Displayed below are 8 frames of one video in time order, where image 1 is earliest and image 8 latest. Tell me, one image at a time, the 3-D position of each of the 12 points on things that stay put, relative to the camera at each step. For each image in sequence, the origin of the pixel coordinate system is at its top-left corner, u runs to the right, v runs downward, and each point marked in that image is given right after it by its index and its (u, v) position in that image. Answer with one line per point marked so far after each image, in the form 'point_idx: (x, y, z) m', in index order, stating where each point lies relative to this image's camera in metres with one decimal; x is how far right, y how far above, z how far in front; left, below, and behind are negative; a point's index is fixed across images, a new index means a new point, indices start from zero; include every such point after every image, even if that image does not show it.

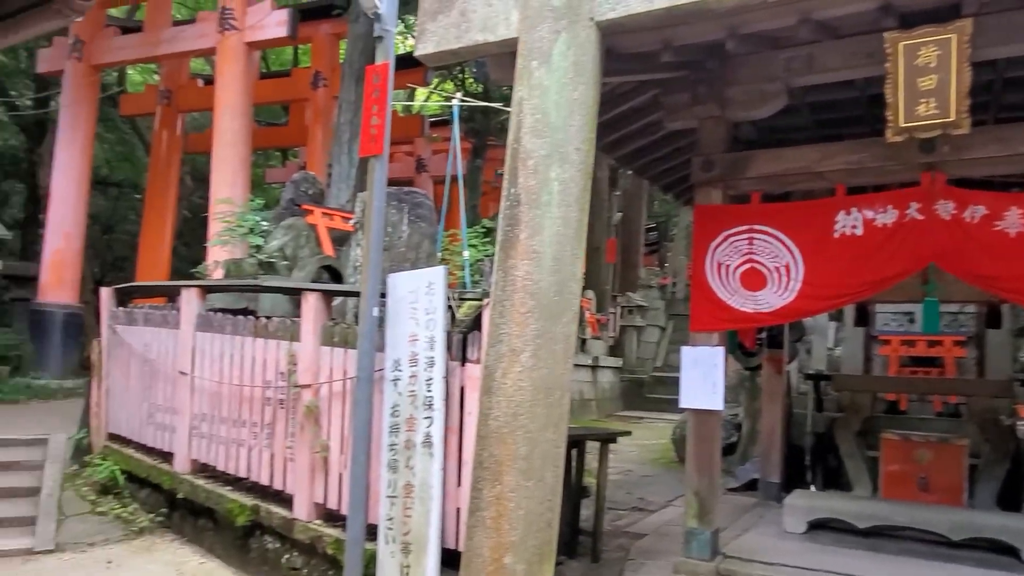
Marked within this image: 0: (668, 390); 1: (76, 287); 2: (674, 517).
0: (+2.5, -1.7, +12.0) m
1: (-5.6, 0.0, +9.5) m
2: (+1.1, -1.5, +4.8) m
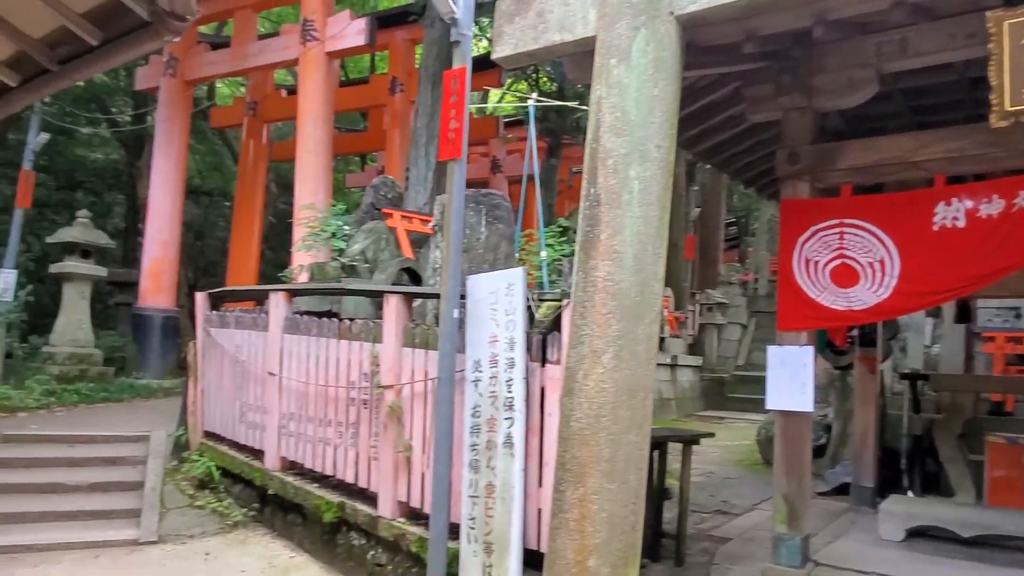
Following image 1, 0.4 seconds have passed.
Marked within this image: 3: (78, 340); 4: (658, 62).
0: (+3.8, -1.6, +11.7) m
1: (-4.6, -0.1, +10.0) m
2: (+1.6, -1.5, +4.7) m
3: (-5.2, -0.6, +8.9) m
4: (+0.5, +0.8, +2.5) m
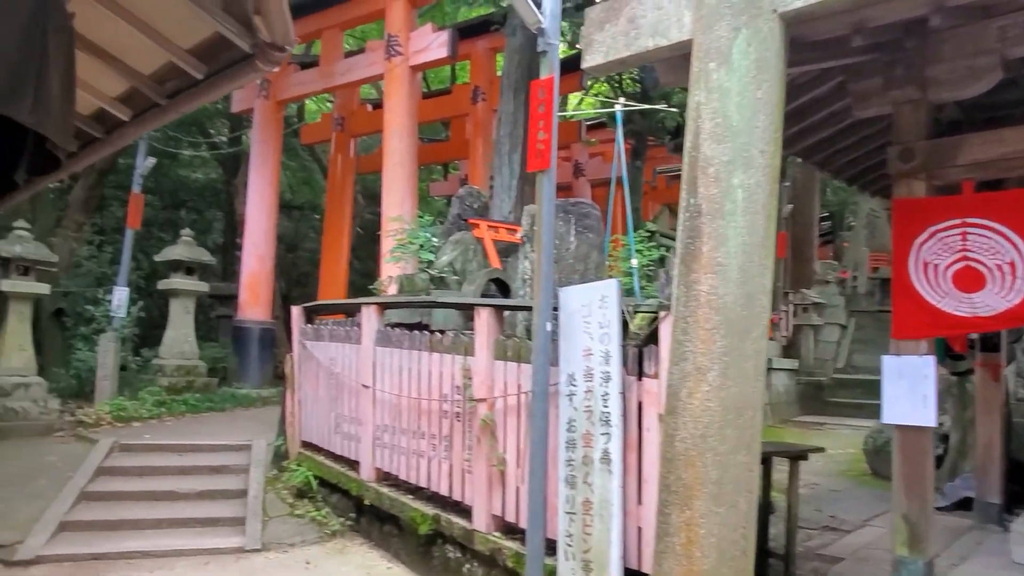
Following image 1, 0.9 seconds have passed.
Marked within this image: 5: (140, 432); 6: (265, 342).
0: (+5.1, -1.6, +11.2) m
1: (-3.4, -0.2, +10.3) m
2: (+2.2, -1.5, +4.4) m
3: (-4.1, -0.8, +9.4) m
4: (+0.8, +0.7, +2.3) m
5: (-3.8, -1.5, +7.7) m
6: (-3.4, -0.8, +10.3) m
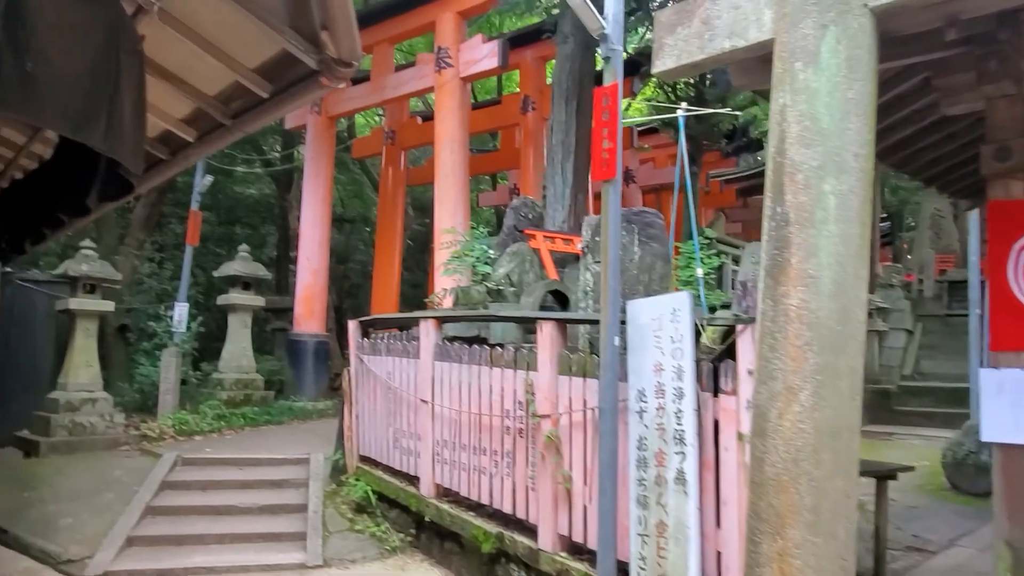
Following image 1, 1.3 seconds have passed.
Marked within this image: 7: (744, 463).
0: (+5.9, -1.7, +10.7) m
1: (-2.7, -0.4, +10.4) m
2: (+2.5, -1.5, +4.1) m
3: (-3.5, -1.0, +9.5) m
4: (+1.0, +0.7, +2.2) m
5: (-3.2, -1.7, +7.8) m
6: (-2.7, -0.9, +10.3) m
7: (+0.9, -0.7, +2.9) m
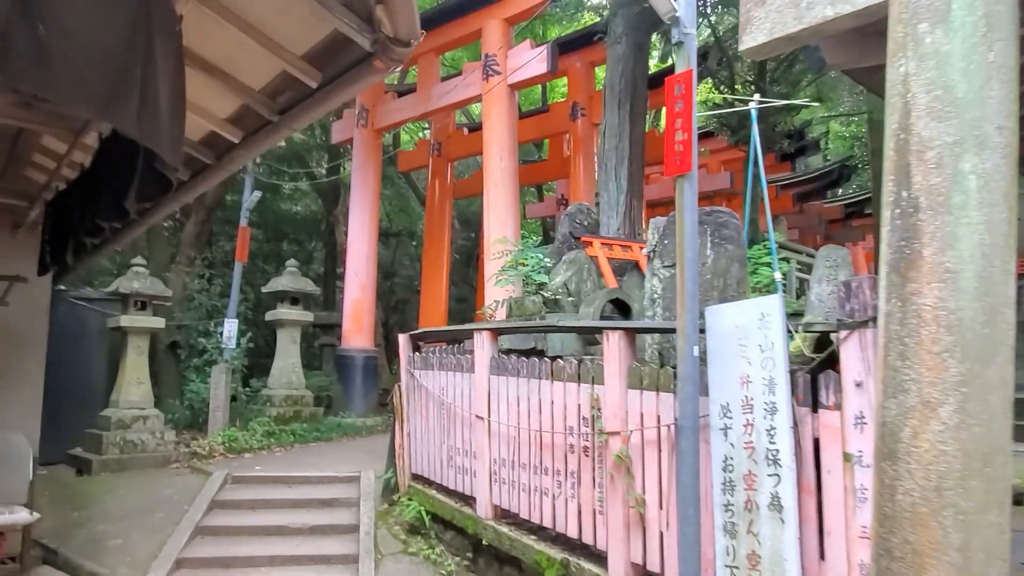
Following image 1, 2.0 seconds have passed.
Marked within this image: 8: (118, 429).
0: (+6.6, -1.7, +10.0) m
1: (-1.9, -0.6, +10.3) m
2: (+2.9, -1.5, +3.7) m
3: (-2.8, -1.2, +9.4) m
4: (+1.2, +0.7, +1.9) m
5: (-2.7, -1.8, +7.6) m
6: (-2.0, -1.1, +10.2) m
7: (+1.2, -0.7, +2.6) m
8: (-4.0, -1.4, +7.5) m
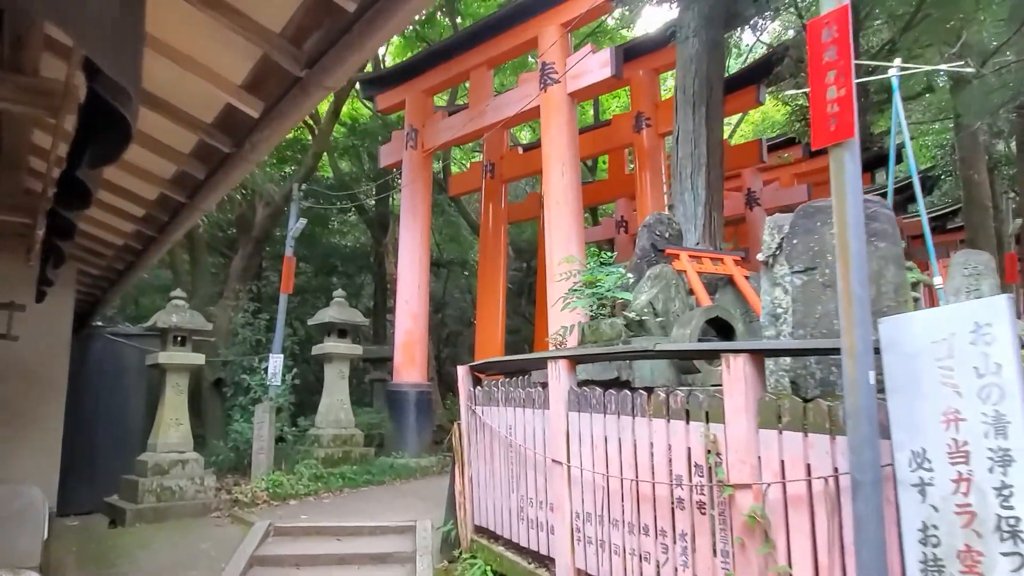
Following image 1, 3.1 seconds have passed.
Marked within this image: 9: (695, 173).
0: (+7.4, -1.9, +8.7) m
1: (-1.1, -1.0, +9.6) m
2: (+3.3, -1.5, +2.6) m
3: (-2.0, -1.6, +8.7) m
4: (+1.4, +0.7, +1.1) m
5: (-2.0, -2.1, +6.9) m
6: (-1.1, -1.5, +9.5) m
7: (+1.5, -0.7, +1.7) m
8: (-3.4, -1.8, +7.0) m
9: (+1.7, +1.1, +7.0) m
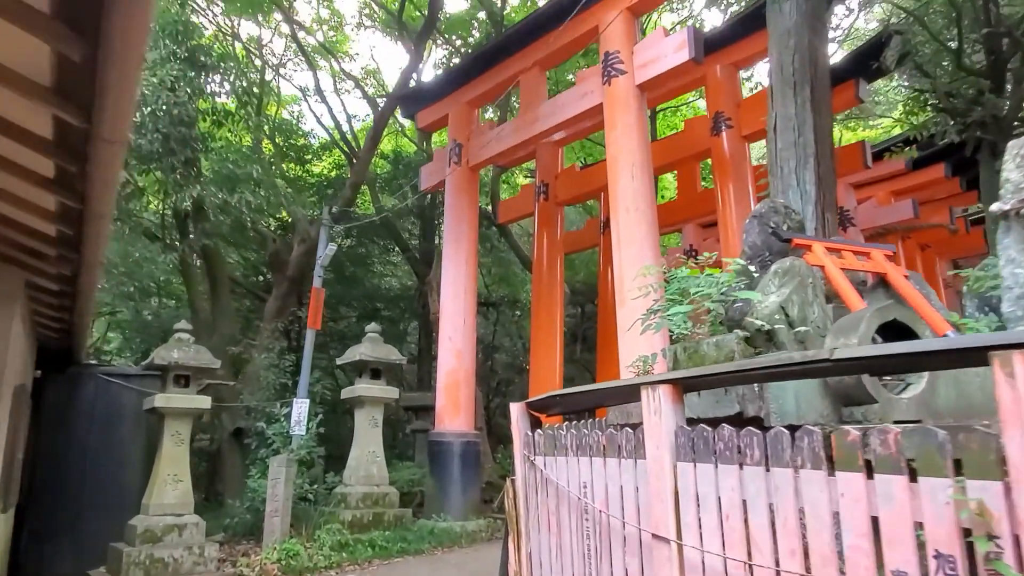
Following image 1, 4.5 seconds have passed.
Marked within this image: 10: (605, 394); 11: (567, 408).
0: (+8.0, -2.1, +6.8) m
1: (-0.5, -1.4, +8.3) m
2: (+3.5, -1.3, +1.0) m
3: (-1.4, -1.9, +7.4) m
4: (+1.5, +1.0, -0.3) m
5: (-1.5, -2.3, +5.6) m
6: (-0.5, -1.9, +8.1) m
7: (+1.6, -0.4, +0.3) m
8: (-2.8, -2.0, +5.7) m
9: (+2.2, +0.9, +5.6) m
10: (+0.5, -0.6, +3.7) m
11: (+0.3, -0.7, +4.3) m
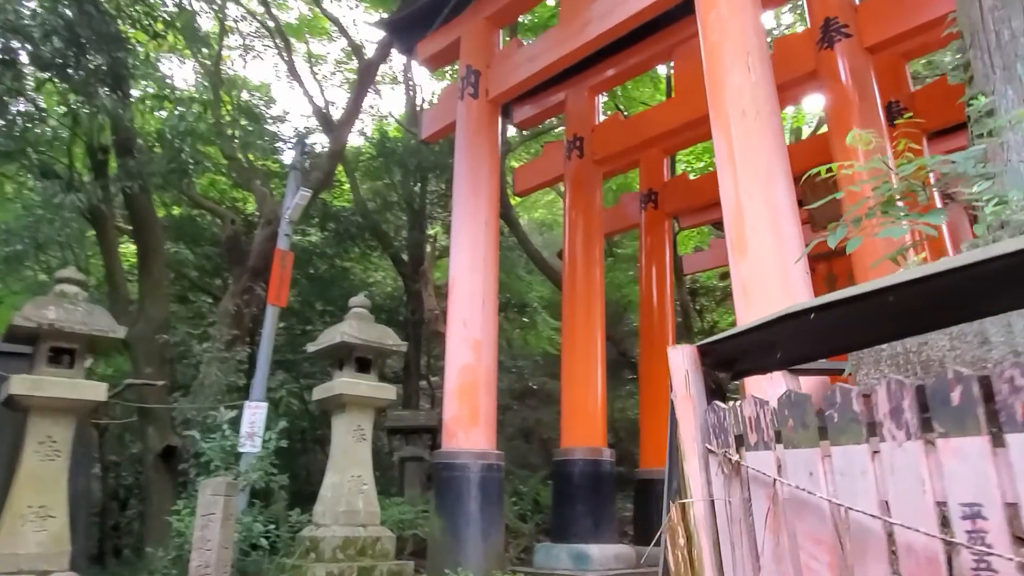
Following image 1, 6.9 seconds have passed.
0: (+8.4, -1.8, +4.8) m
1: (-0.2, -1.1, +6.0) m
2: (+4.0, -0.7, -1.0) m
3: (-1.1, -1.6, +5.2) m
4: (+2.1, +1.7, -2.3) m
5: (-1.1, -1.9, +3.3) m
6: (-0.2, -1.6, +5.9) m
7: (+2.2, +0.3, -1.8) m
8: (-2.5, -1.5, +3.4) m
9: (+2.6, +1.3, +3.6) m
10: (+0.9, 0.0, +1.6) m
11: (+0.8, -0.2, +2.1) m
